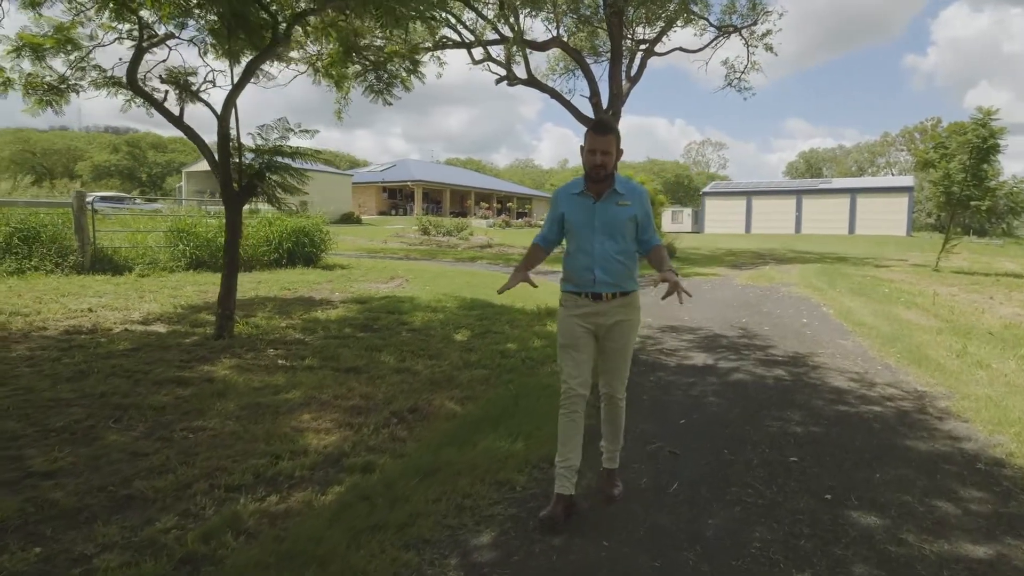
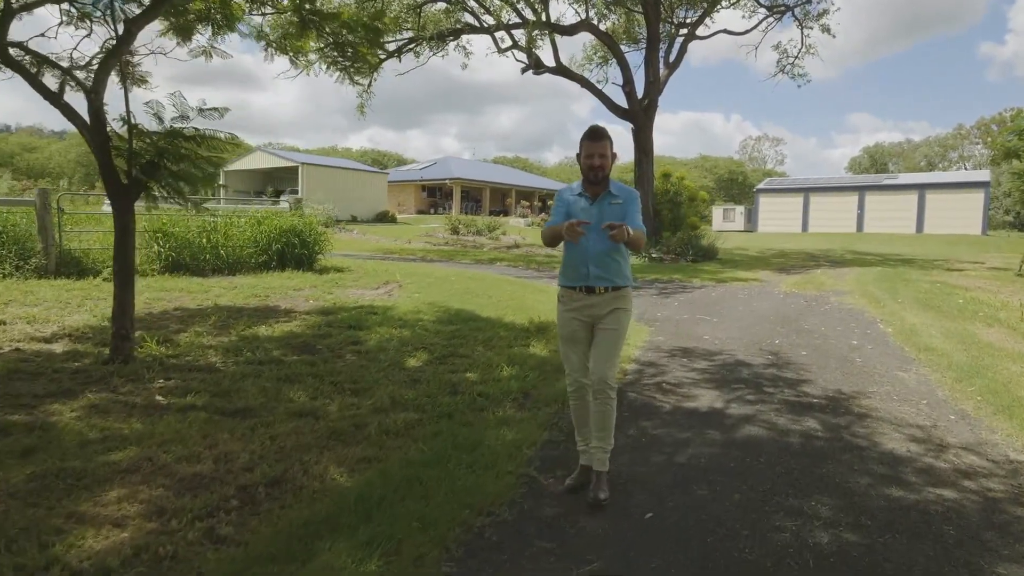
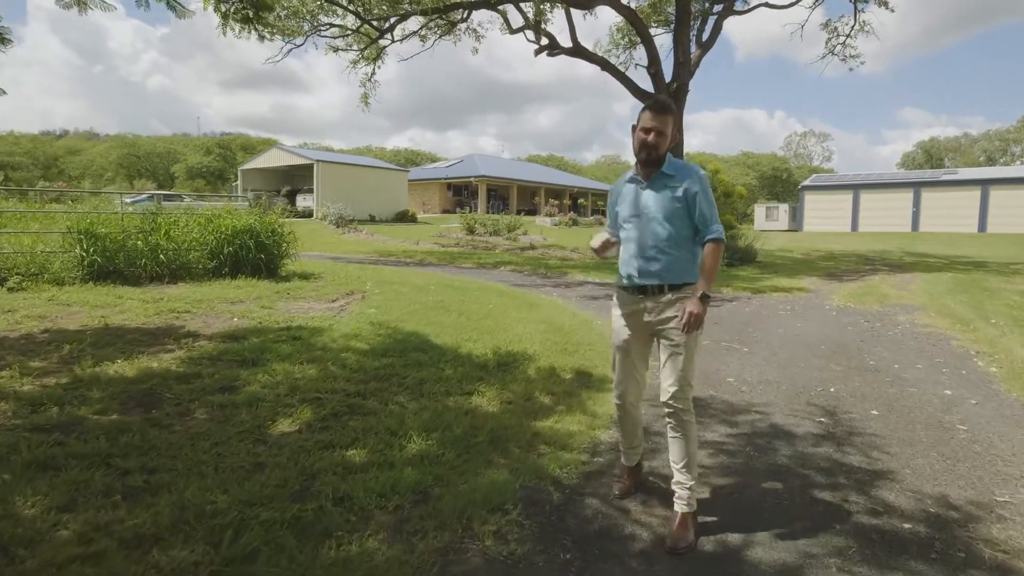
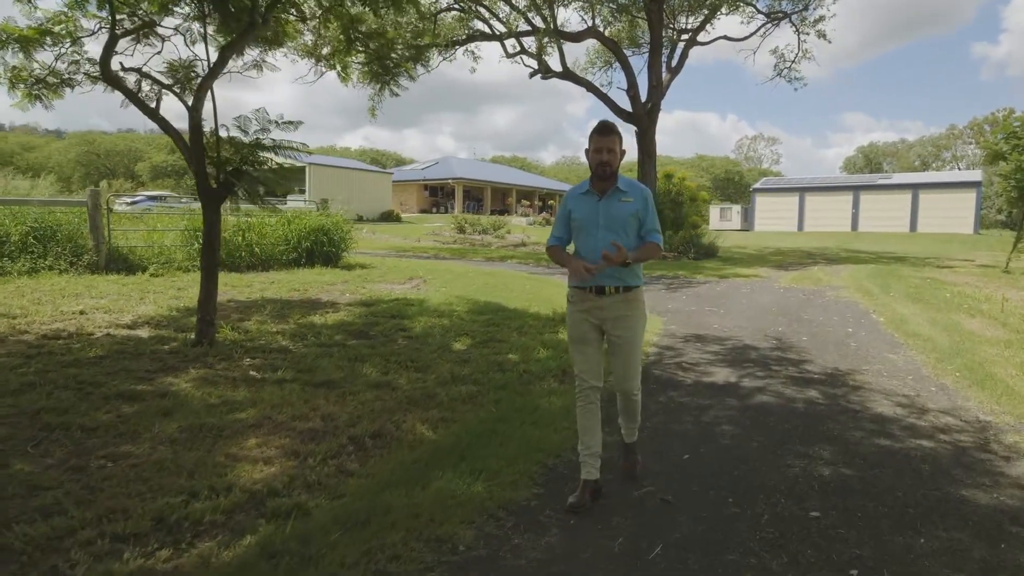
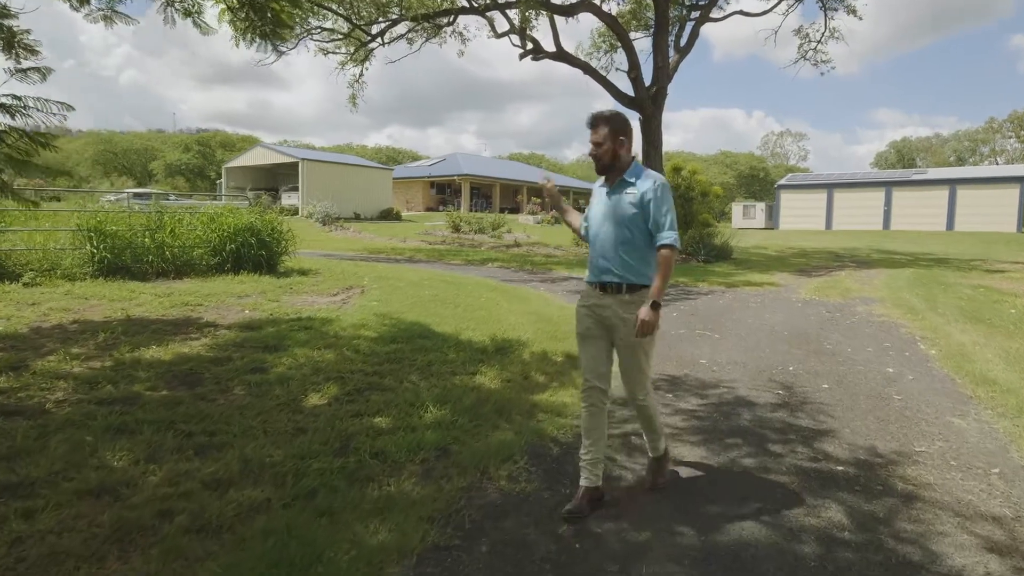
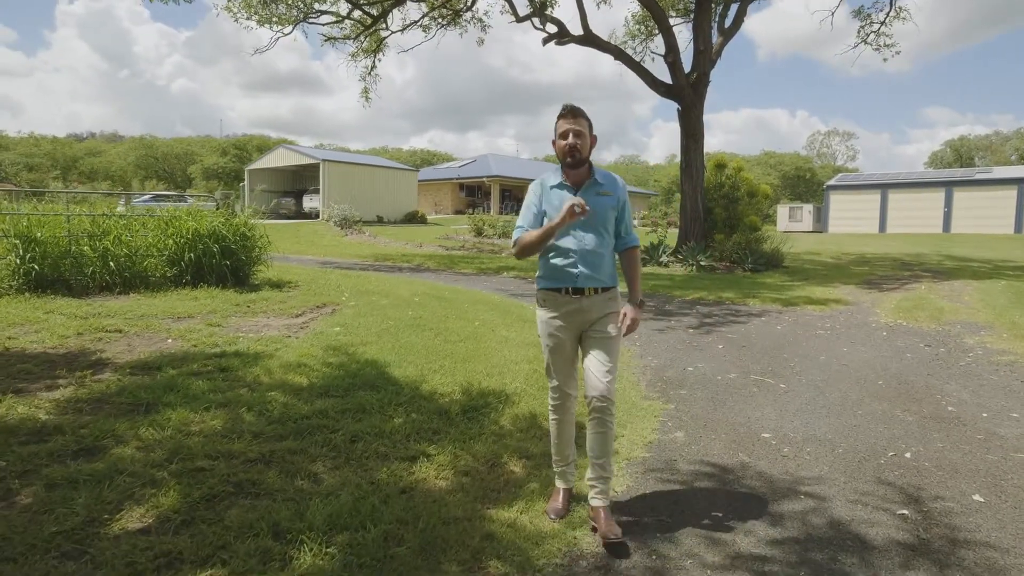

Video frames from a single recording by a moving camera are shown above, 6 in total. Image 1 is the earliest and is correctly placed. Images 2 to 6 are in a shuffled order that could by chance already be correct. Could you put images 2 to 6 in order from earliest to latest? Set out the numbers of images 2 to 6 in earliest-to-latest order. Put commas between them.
4, 2, 5, 3, 6
